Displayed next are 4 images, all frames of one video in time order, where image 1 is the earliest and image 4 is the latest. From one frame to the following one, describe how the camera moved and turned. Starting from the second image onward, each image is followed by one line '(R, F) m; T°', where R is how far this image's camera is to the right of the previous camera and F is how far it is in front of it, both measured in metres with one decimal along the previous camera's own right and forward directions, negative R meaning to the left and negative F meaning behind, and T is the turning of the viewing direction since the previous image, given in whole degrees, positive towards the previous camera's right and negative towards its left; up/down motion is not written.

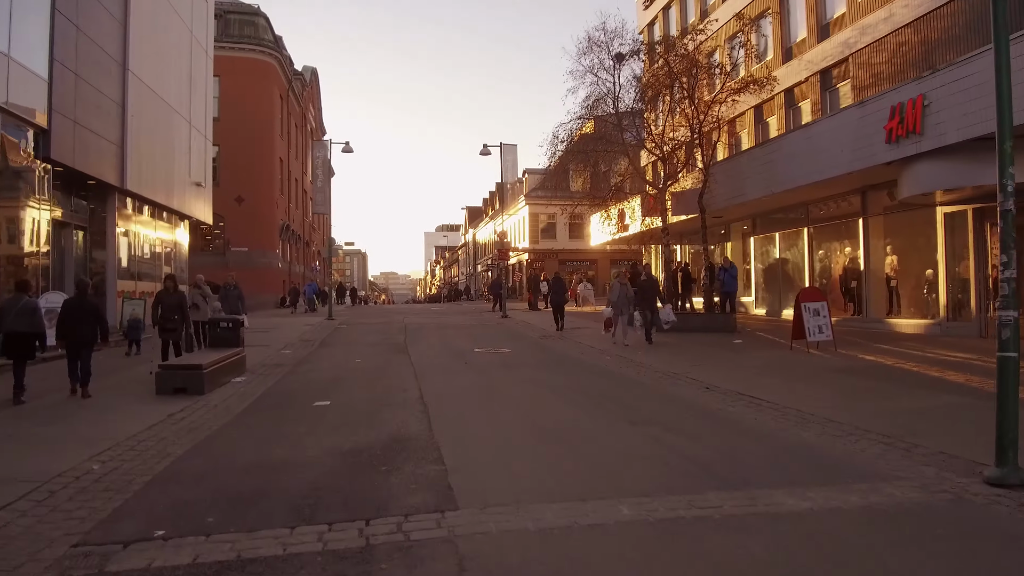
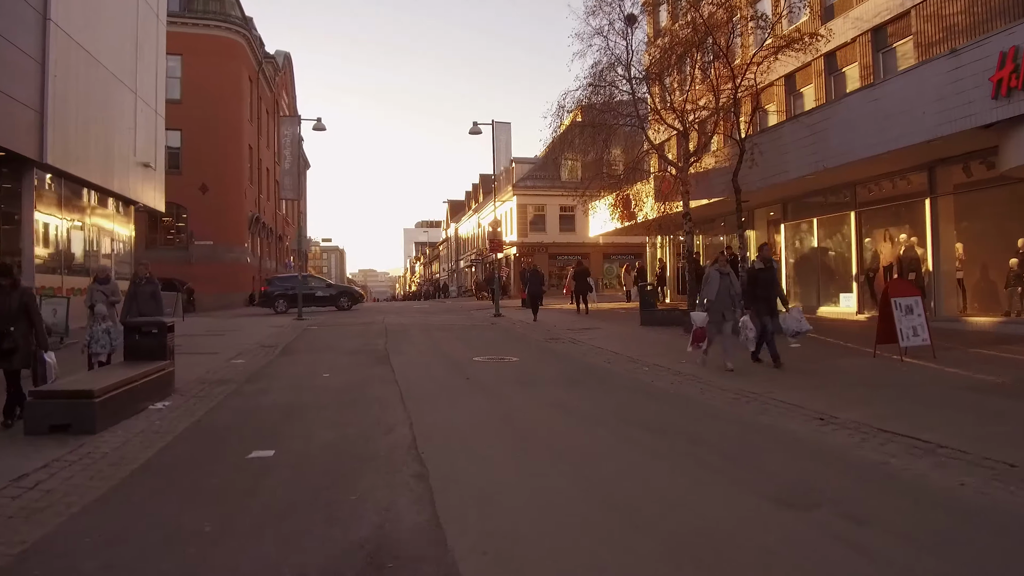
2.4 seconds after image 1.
(-0.5, +3.1) m; +1°
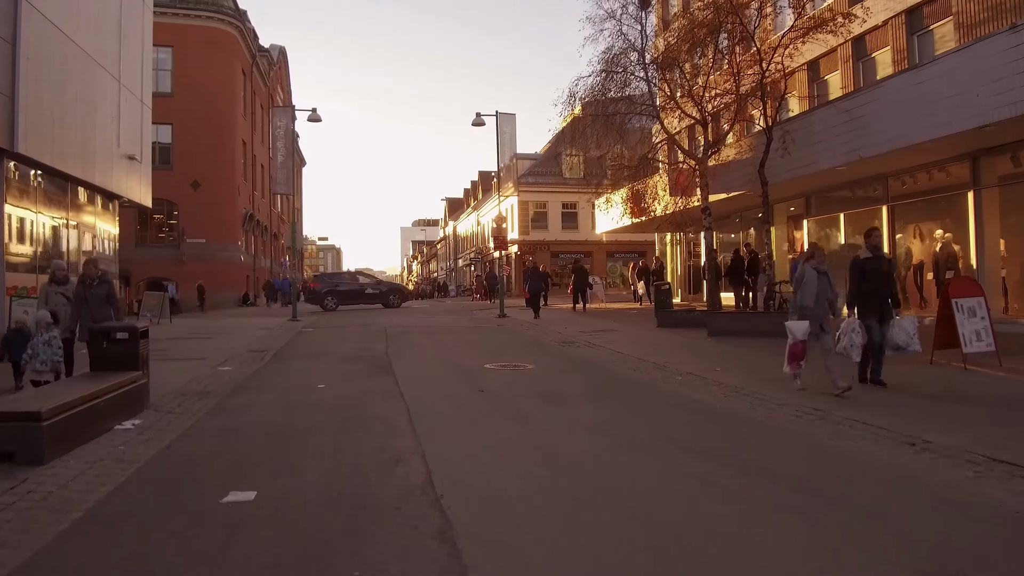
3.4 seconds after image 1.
(-0.3, +1.2) m; 0°
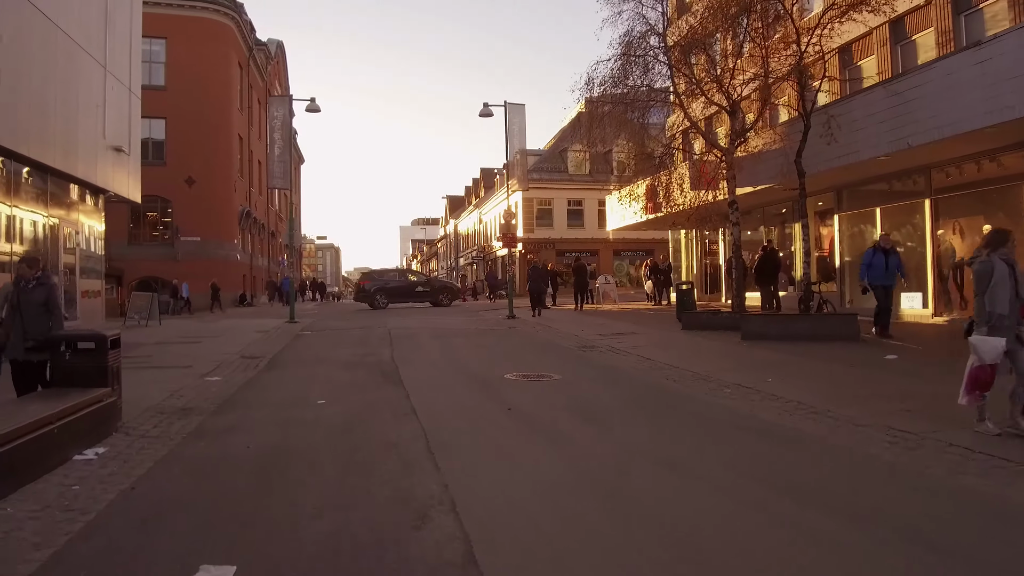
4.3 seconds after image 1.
(-0.3, +1.2) m; 0°
